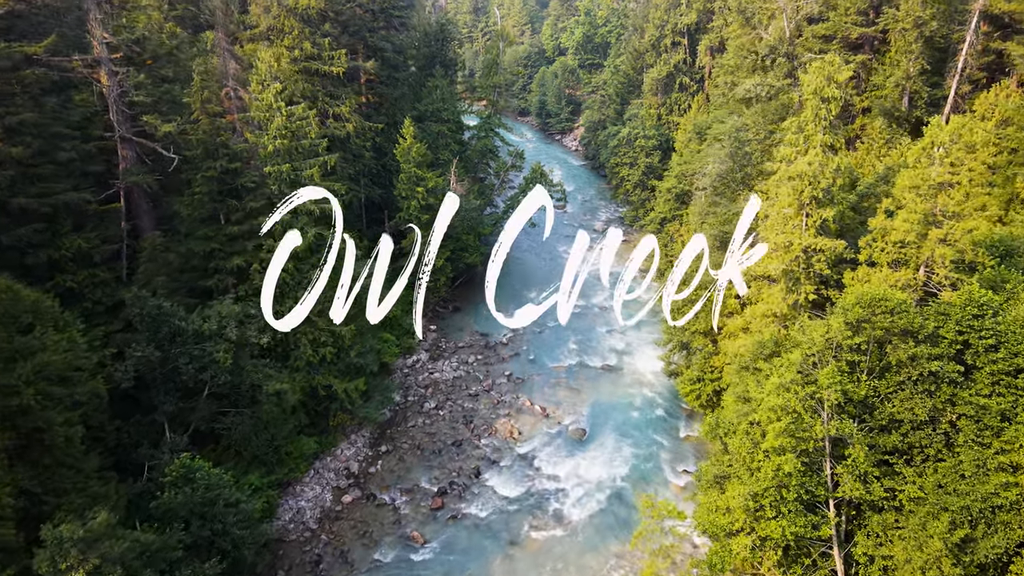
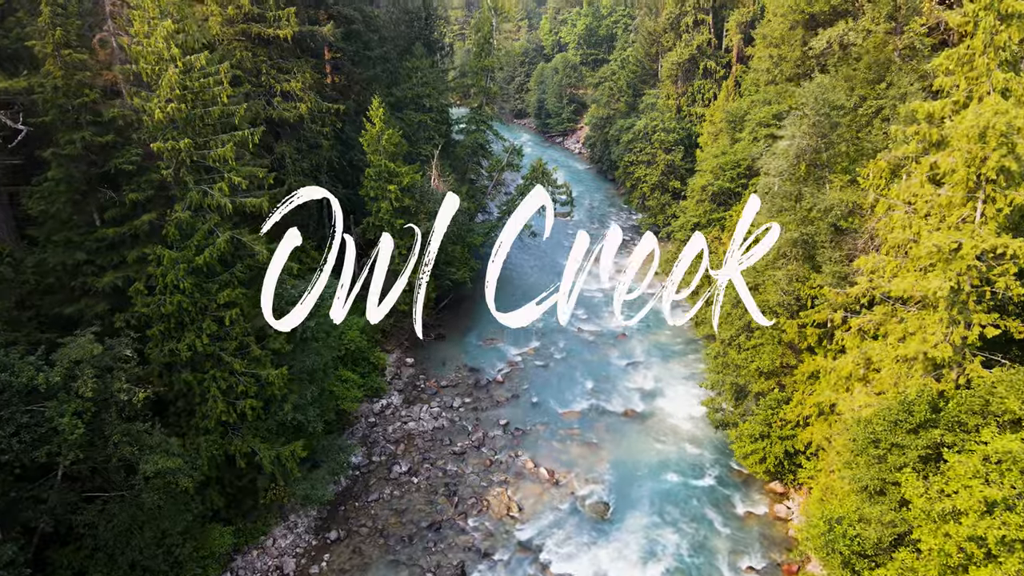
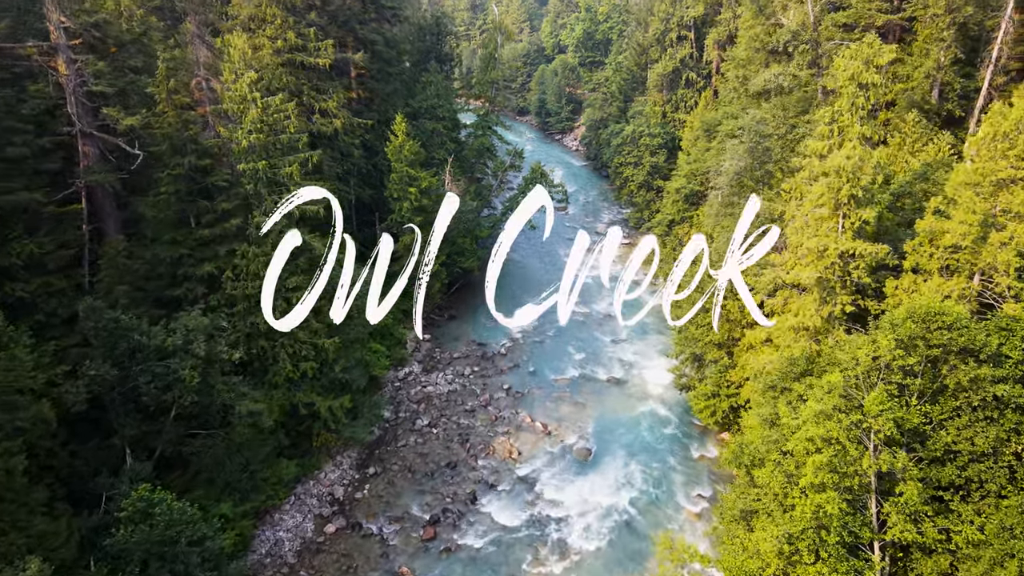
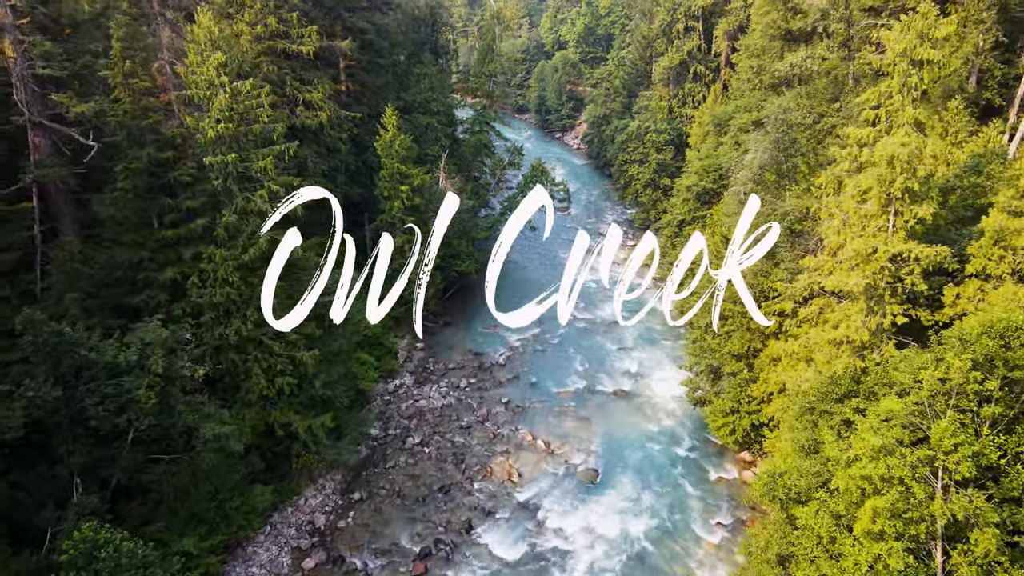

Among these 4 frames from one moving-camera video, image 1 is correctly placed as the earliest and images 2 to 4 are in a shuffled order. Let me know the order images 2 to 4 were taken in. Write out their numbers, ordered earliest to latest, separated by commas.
3, 4, 2
